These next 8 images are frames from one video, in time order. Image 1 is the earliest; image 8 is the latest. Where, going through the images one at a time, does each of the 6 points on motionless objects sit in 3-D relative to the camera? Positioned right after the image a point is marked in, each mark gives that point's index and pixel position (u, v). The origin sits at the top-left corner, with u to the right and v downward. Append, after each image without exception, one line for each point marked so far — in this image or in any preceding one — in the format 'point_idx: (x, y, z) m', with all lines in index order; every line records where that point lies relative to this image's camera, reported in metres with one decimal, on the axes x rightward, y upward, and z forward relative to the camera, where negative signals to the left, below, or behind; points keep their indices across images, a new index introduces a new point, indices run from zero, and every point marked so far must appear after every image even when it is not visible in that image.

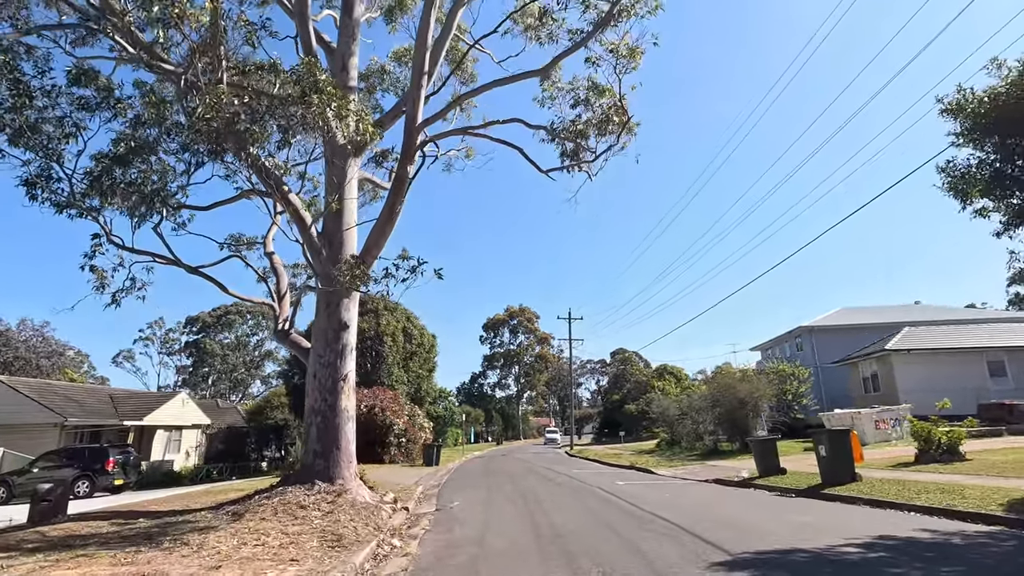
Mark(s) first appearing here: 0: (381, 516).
0: (-2.3, -3.9, +9.3) m
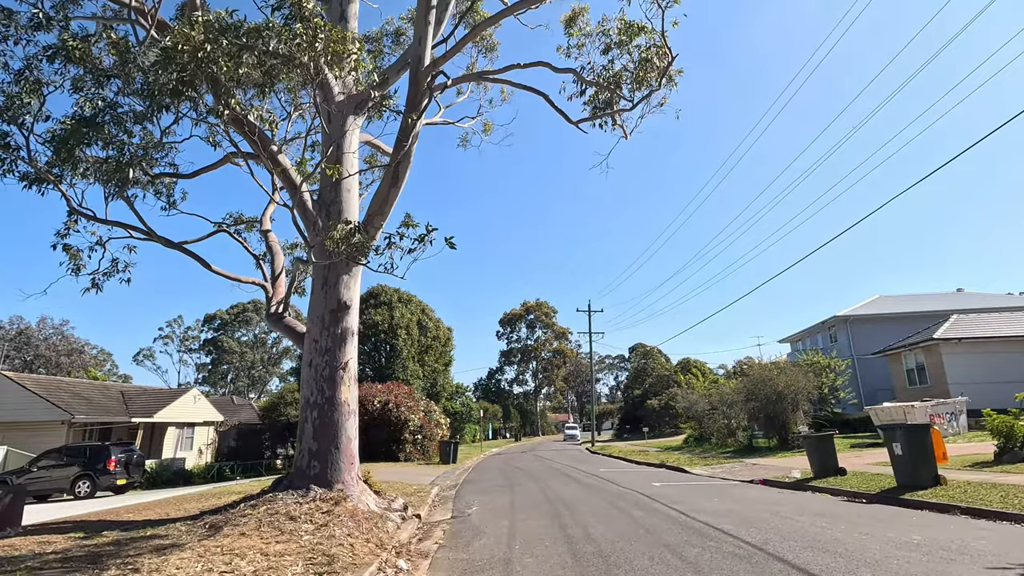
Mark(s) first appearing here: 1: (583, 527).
0: (-1.8, -3.5, +7.9) m
1: (+1.1, -3.7, +8.3) m
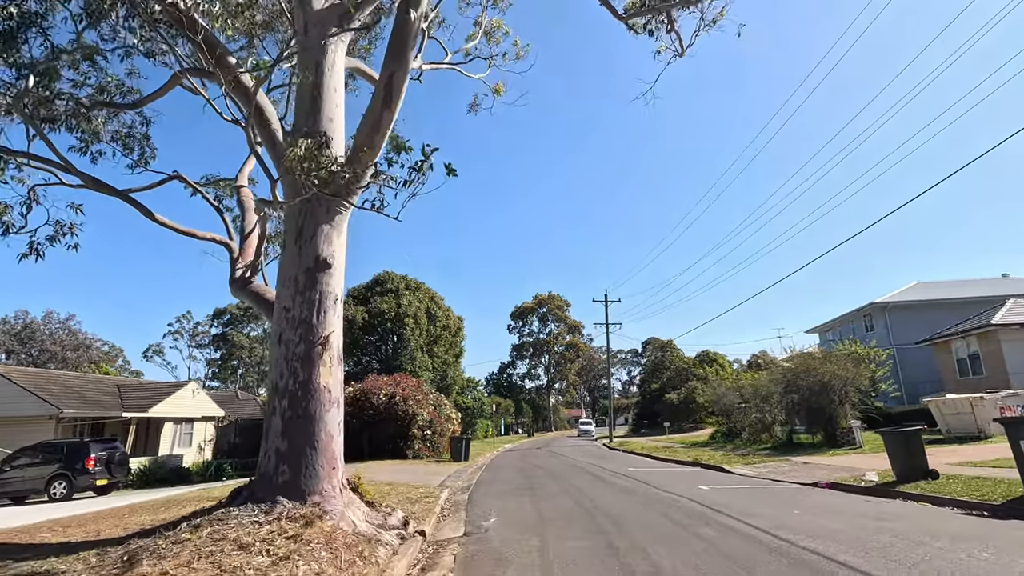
0: (-1.5, -2.9, +5.8) m
1: (+1.5, -3.1, +6.3) m
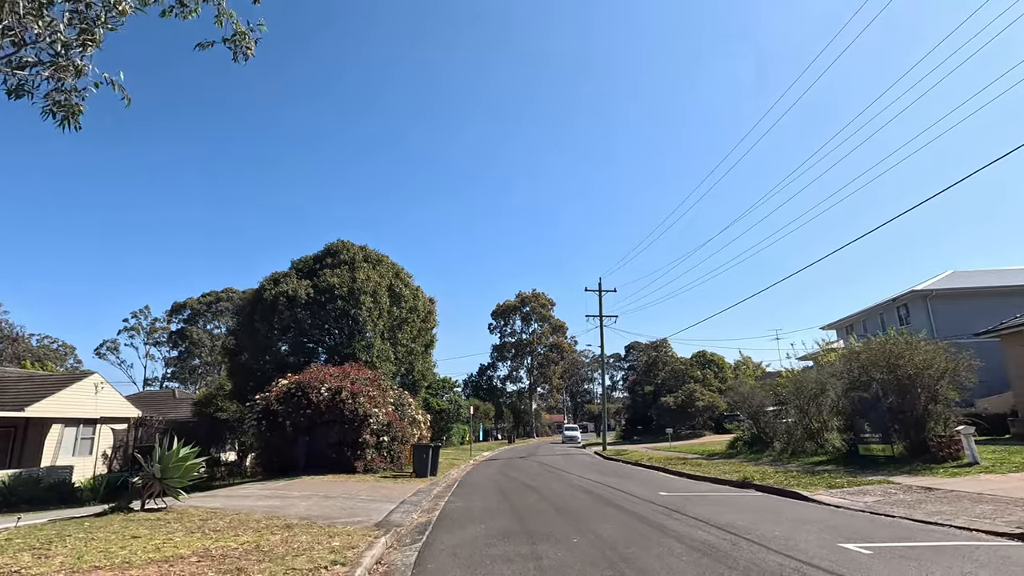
0: (-1.4, -1.4, +0.1) m
1: (+1.5, -1.6, +0.6) m
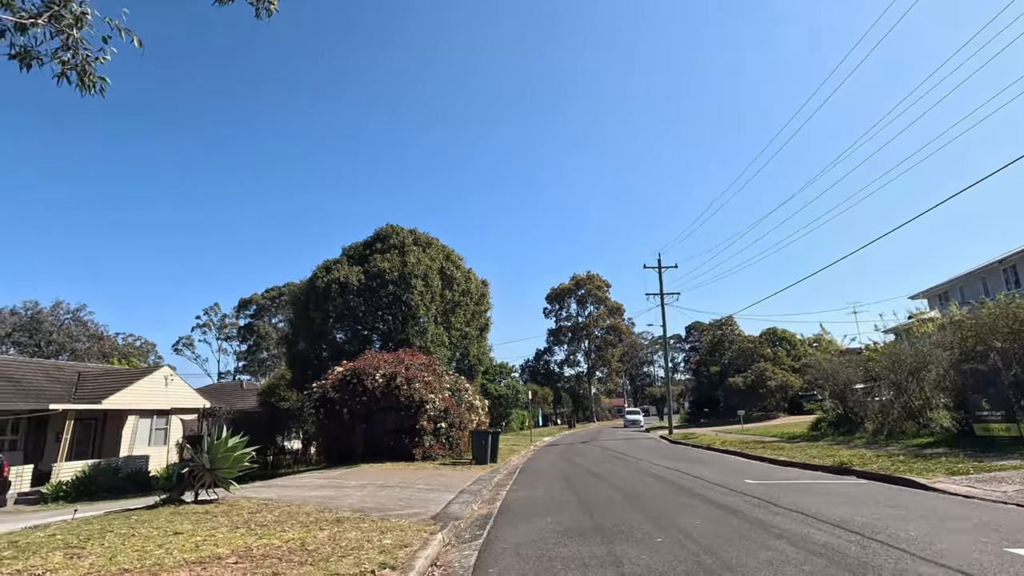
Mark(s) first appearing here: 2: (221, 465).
0: (-1.3, -1.1, -0.9) m
1: (+1.7, -1.2, -0.7) m
2: (-5.2, -3.2, +9.6) m
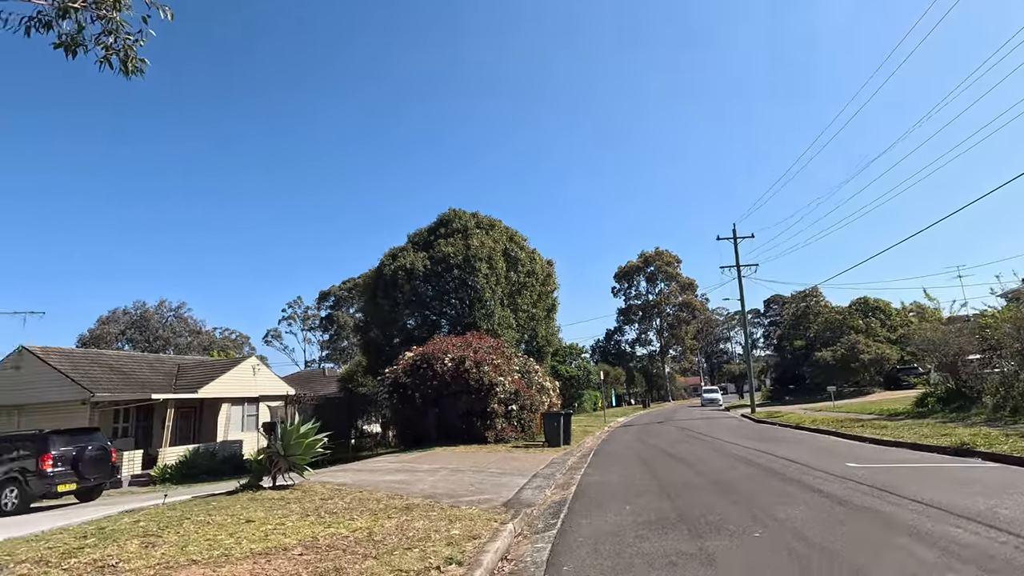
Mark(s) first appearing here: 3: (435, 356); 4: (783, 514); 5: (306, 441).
0: (-1.5, -1.1, -1.2) m
1: (+1.5, -1.1, -1.4) m
2: (-3.9, -3.0, +9.8) m
3: (-2.8, -2.5, +19.7) m
4: (+3.5, -2.9, +7.0) m
5: (-3.7, -2.8, +9.8) m
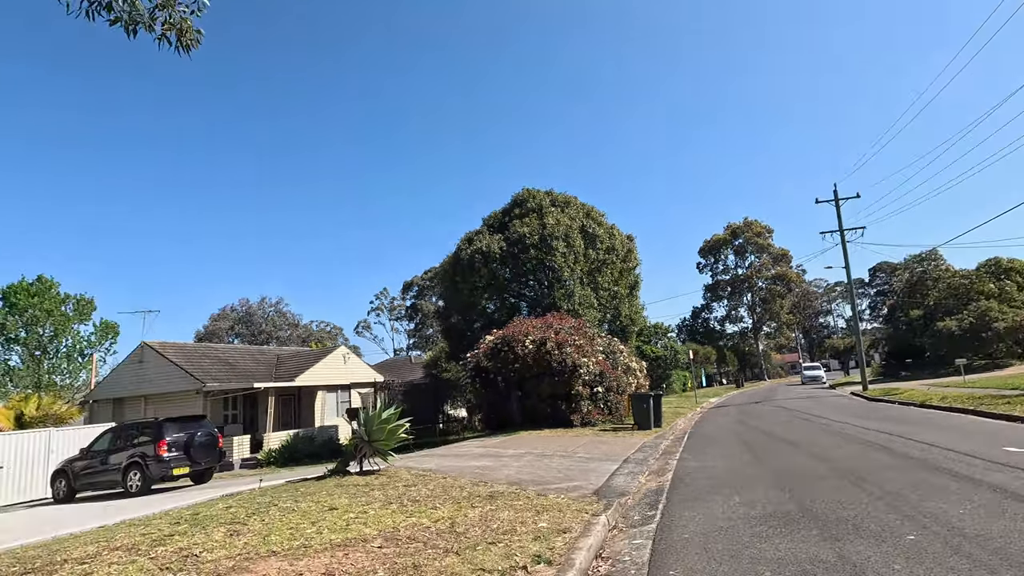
0: (-1.7, -1.1, -1.6) m
1: (+1.3, -0.9, -2.2) m
2: (-2.4, -2.7, +9.6) m
3: (+0.1, -1.8, +19.3) m
4: (+4.6, -2.4, +5.8) m
5: (-2.2, -2.5, +9.6) m
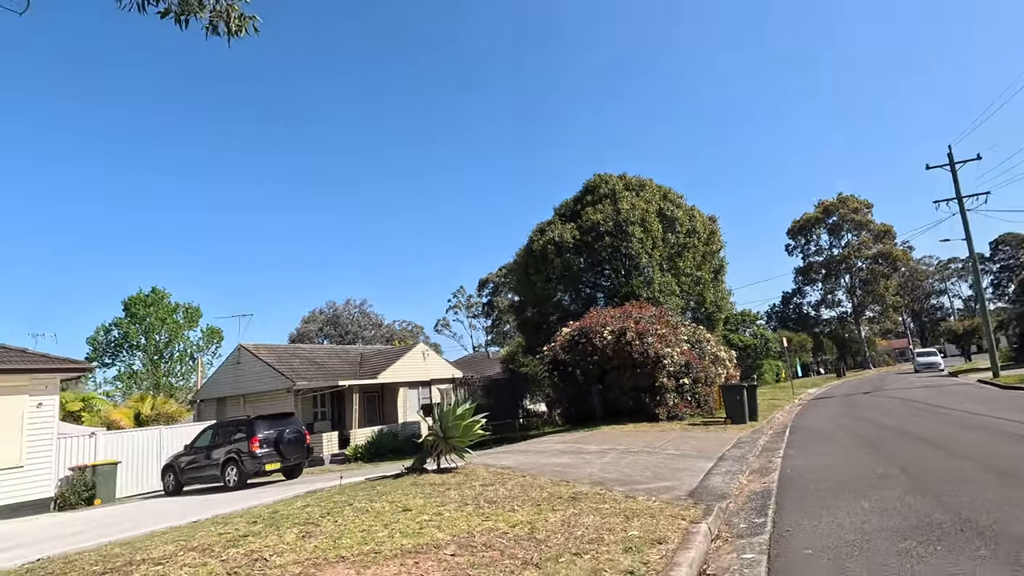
0: (-1.9, -1.1, -2.0) m
1: (+0.9, -0.8, -3.0) m
2: (-1.0, -2.5, +9.3) m
3: (+2.8, -1.4, +18.6) m
4: (+5.3, -2.0, +4.5) m
5: (-0.8, -2.3, +9.3) m
